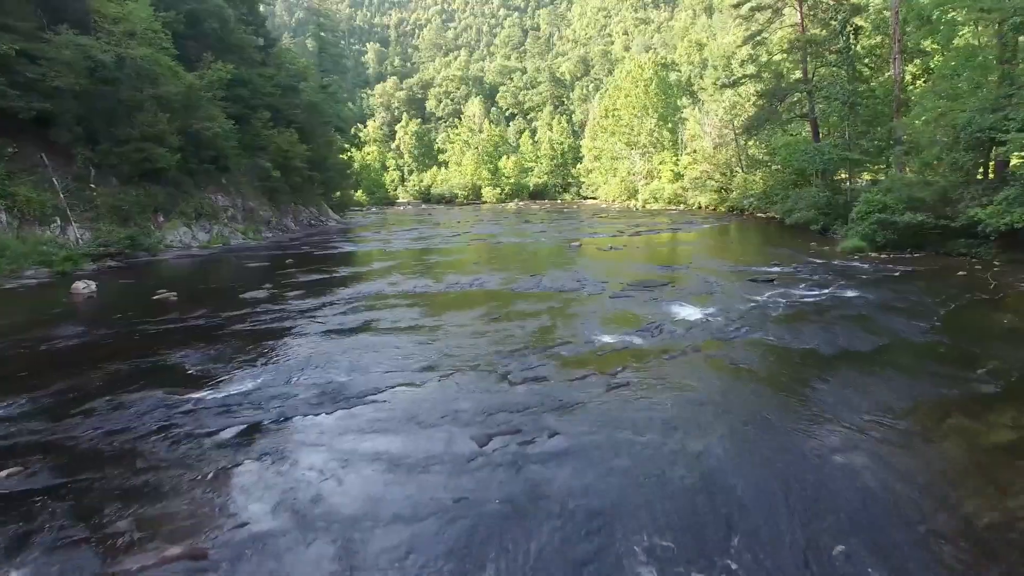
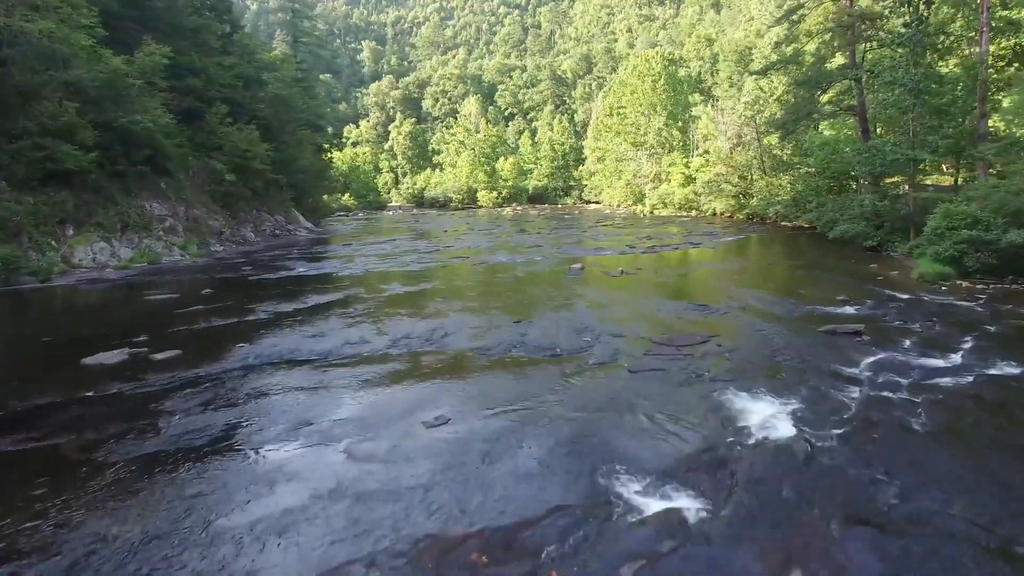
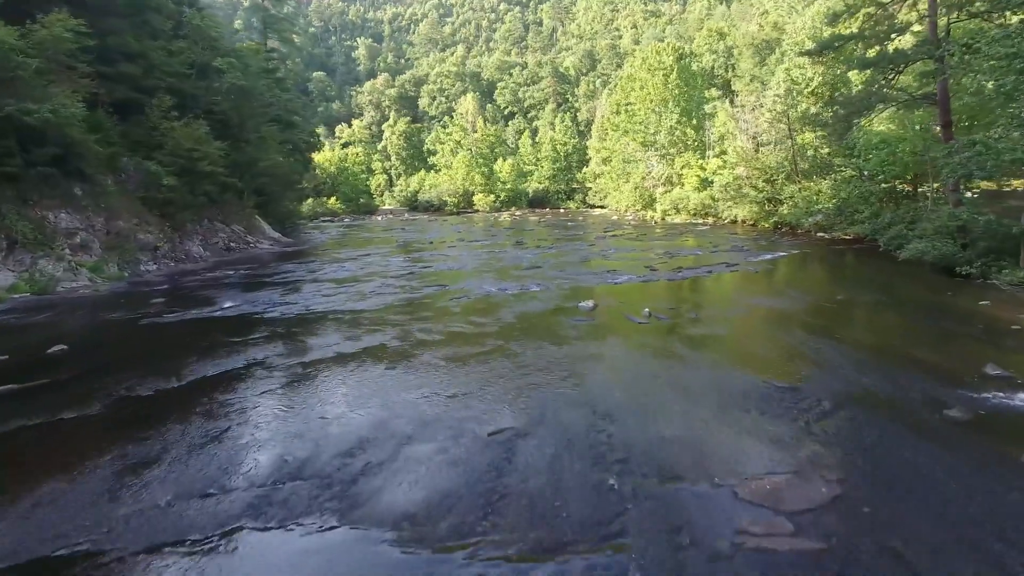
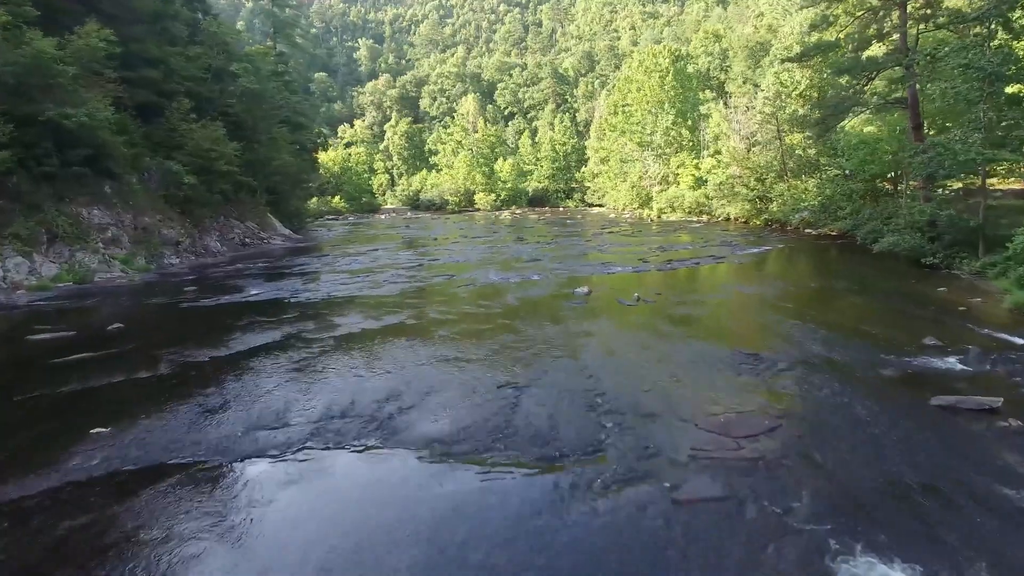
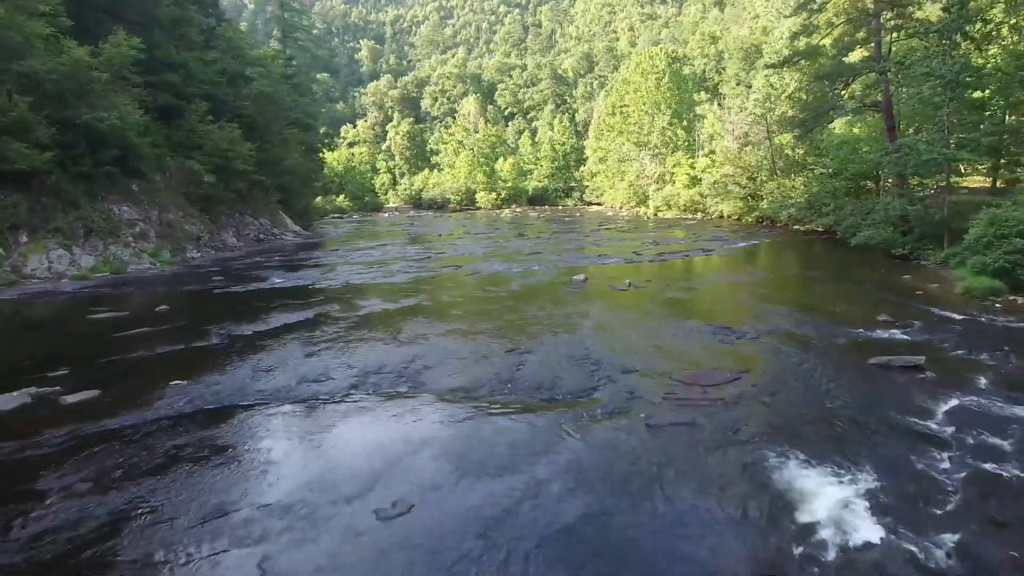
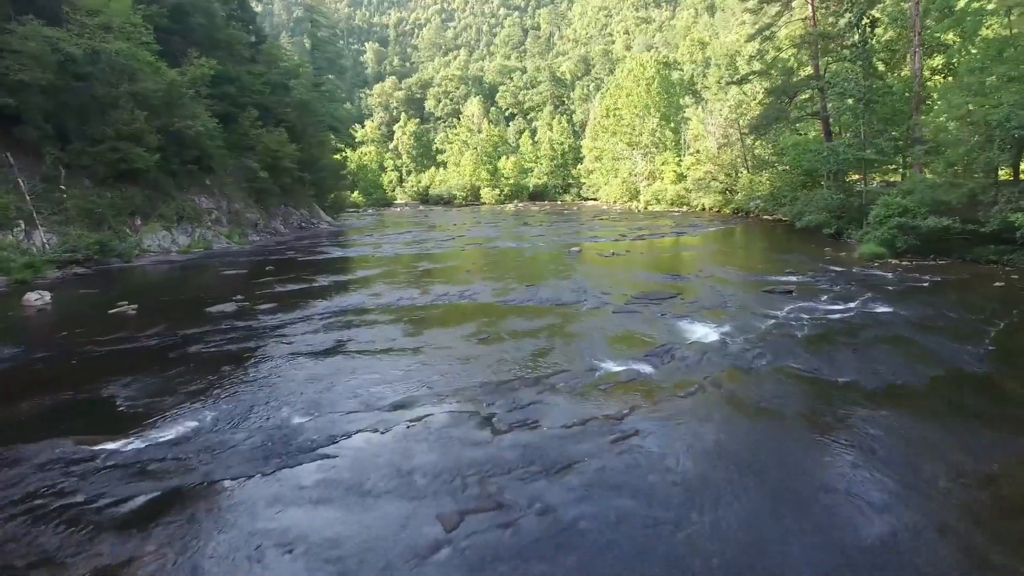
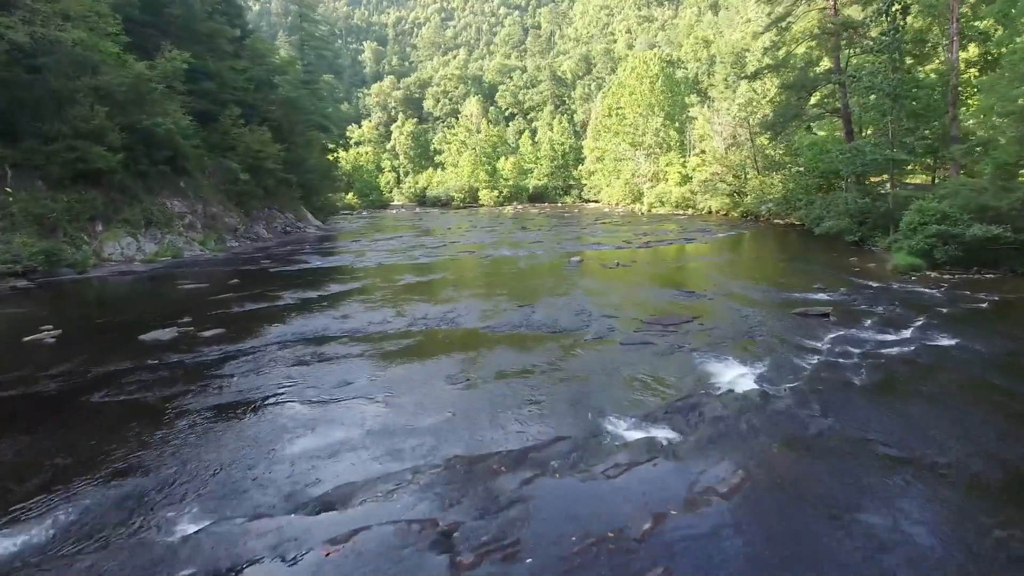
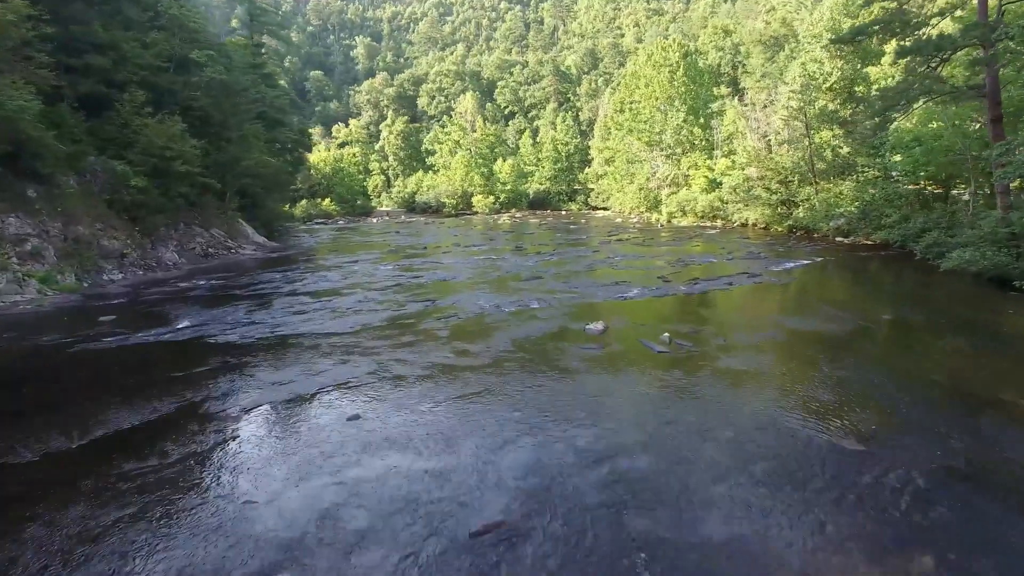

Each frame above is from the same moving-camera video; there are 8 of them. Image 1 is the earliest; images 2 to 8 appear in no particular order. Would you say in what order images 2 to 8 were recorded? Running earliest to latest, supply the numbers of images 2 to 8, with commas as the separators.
6, 7, 2, 5, 4, 3, 8
